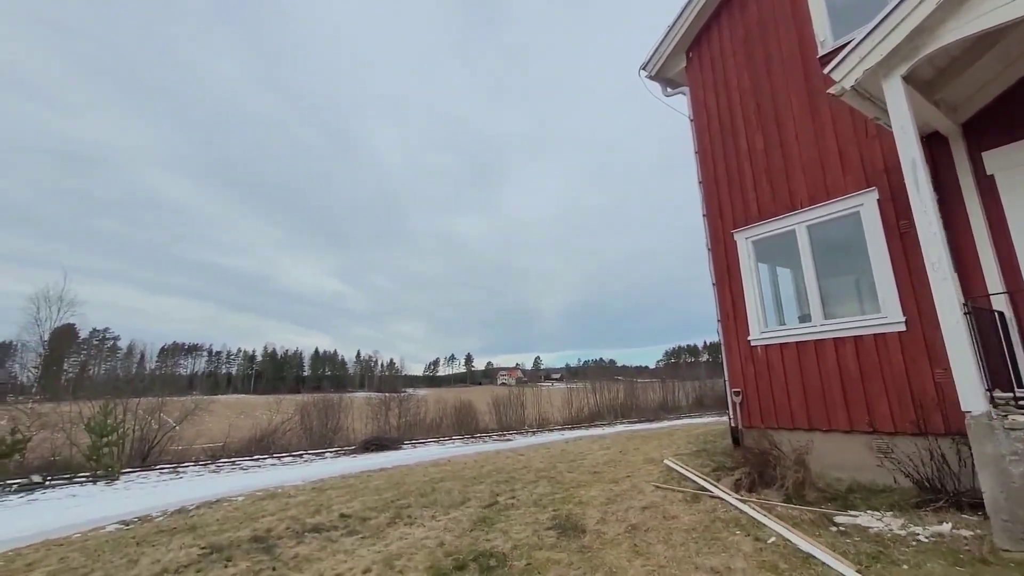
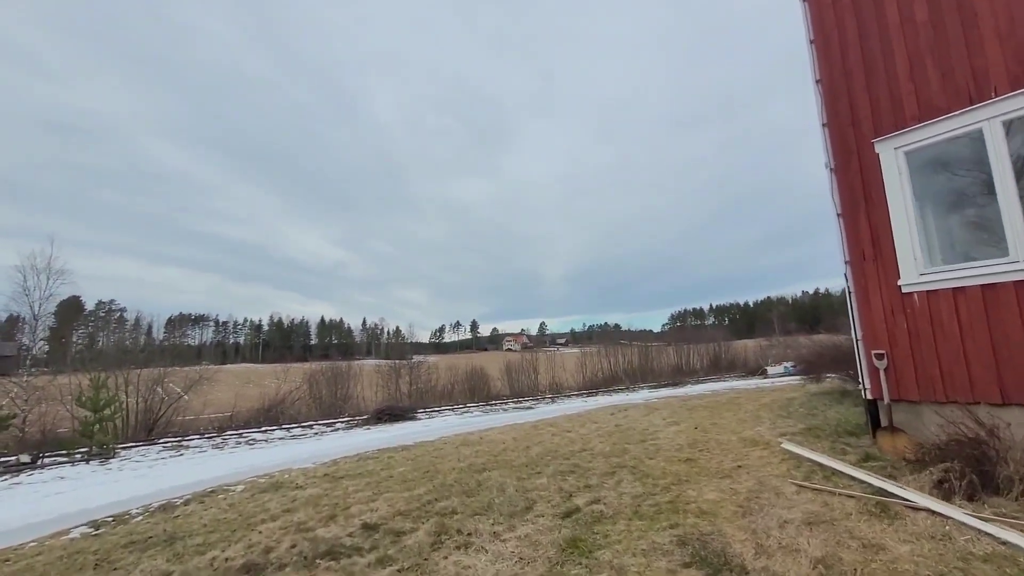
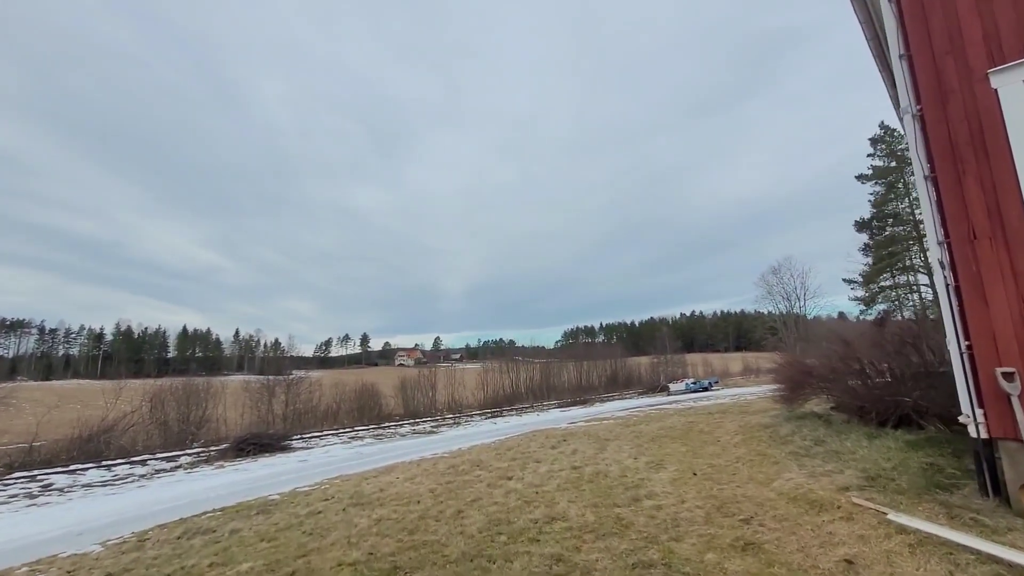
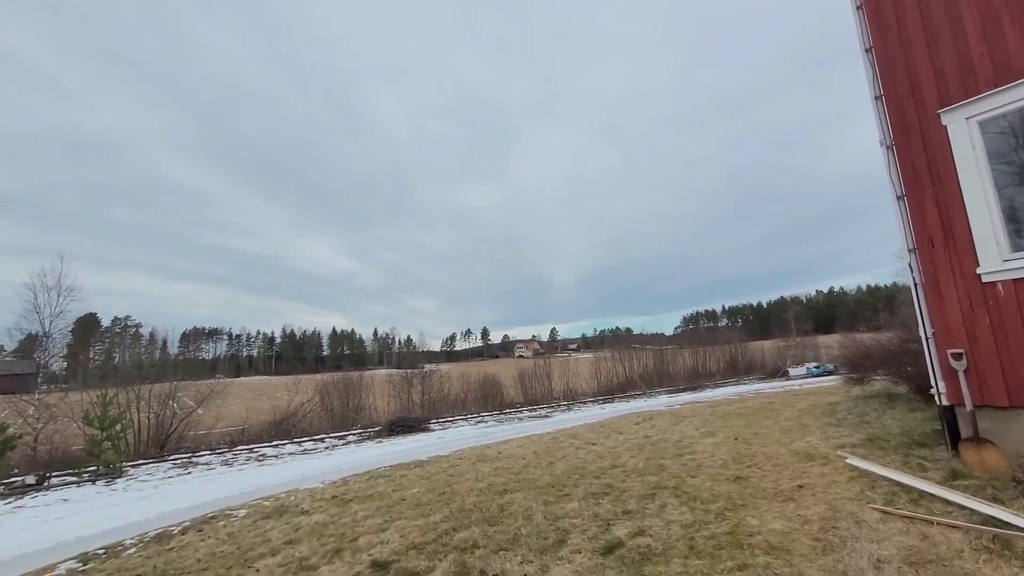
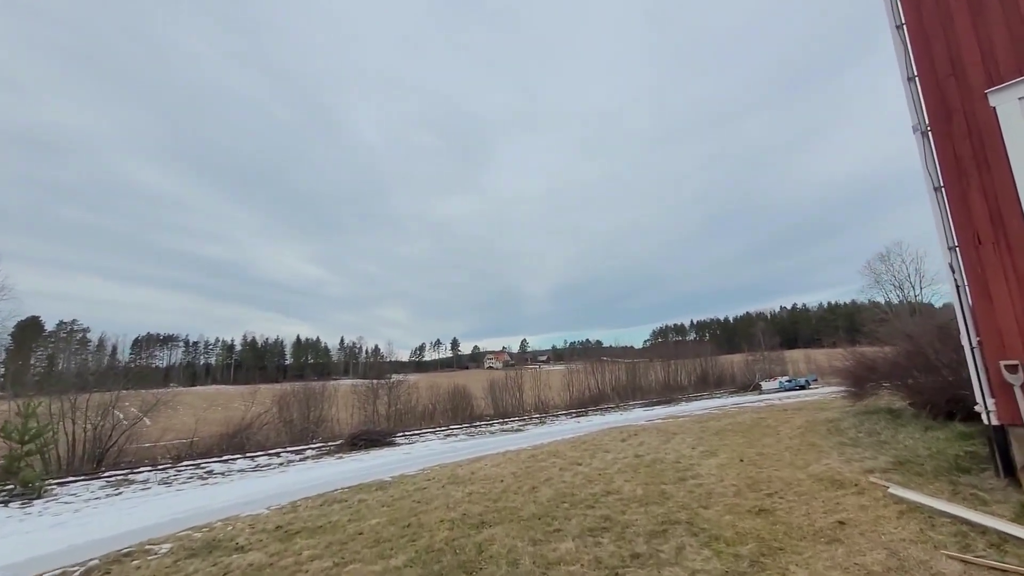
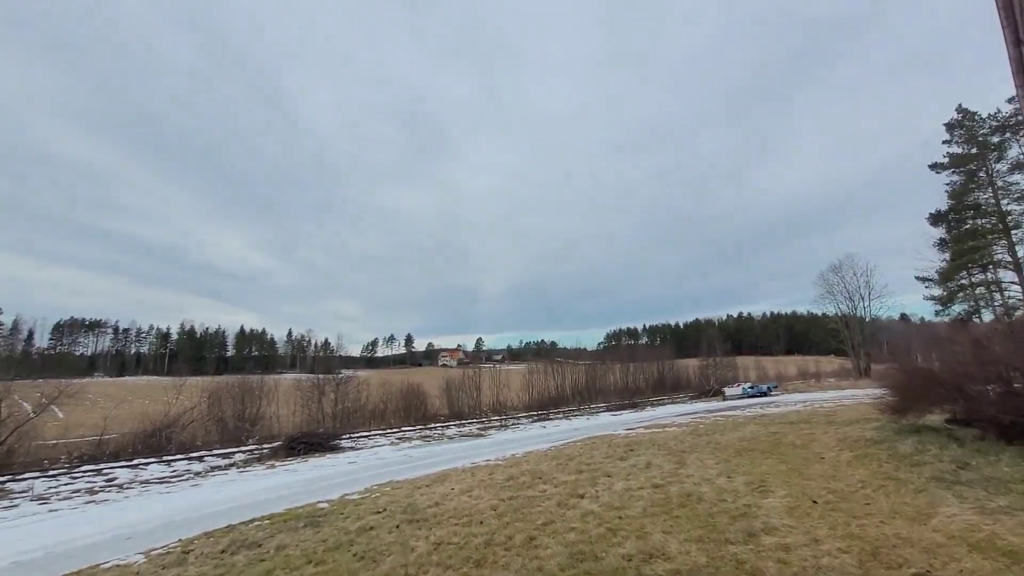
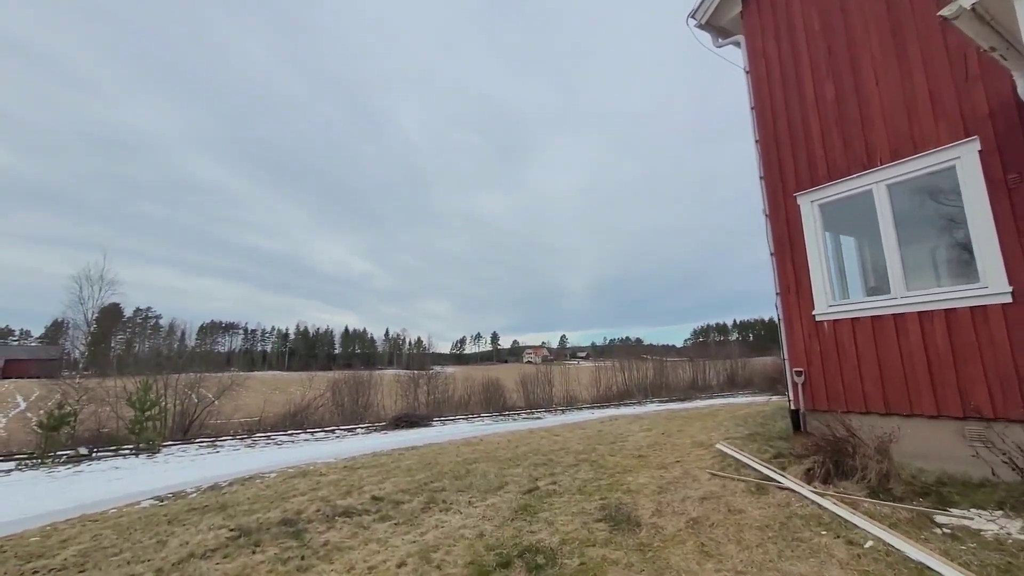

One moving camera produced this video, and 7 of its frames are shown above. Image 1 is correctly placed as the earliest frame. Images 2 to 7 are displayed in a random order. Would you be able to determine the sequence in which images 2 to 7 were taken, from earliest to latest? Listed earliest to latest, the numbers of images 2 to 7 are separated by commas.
7, 2, 4, 5, 3, 6
